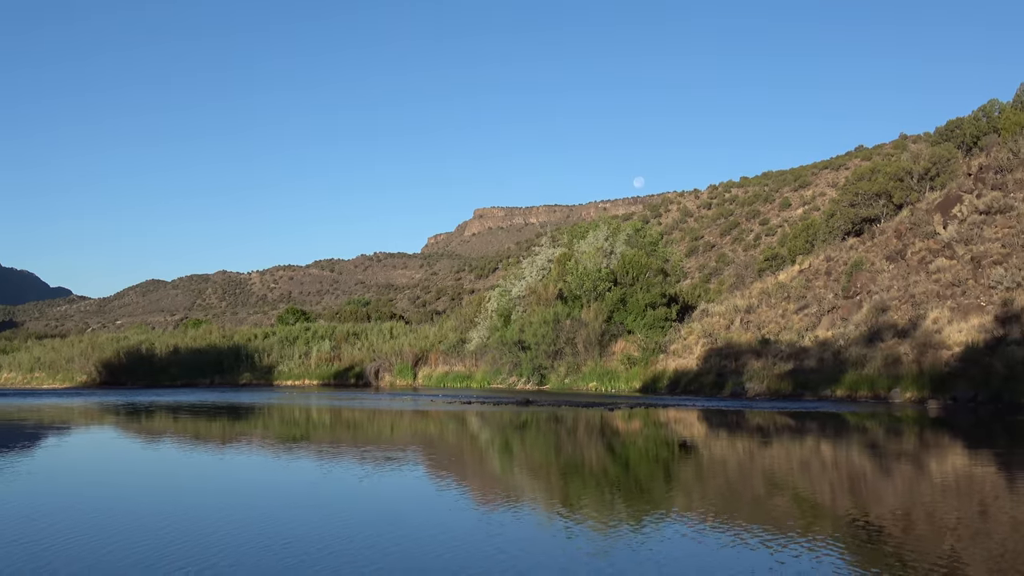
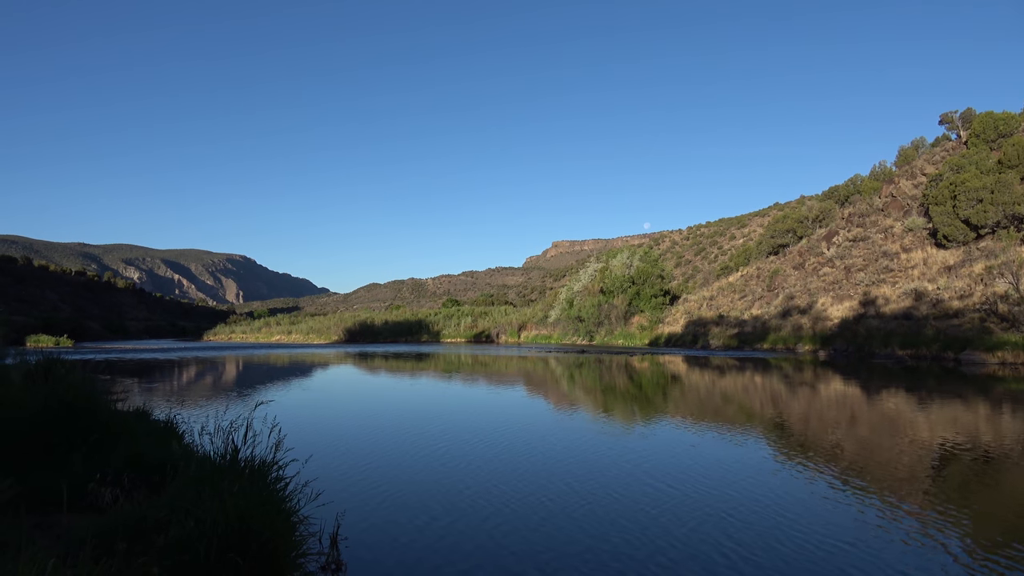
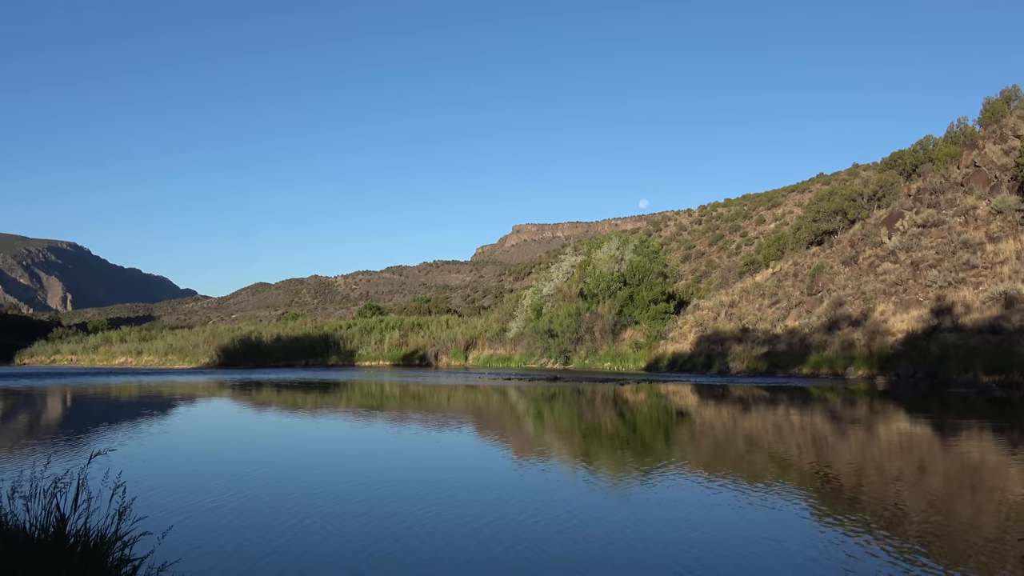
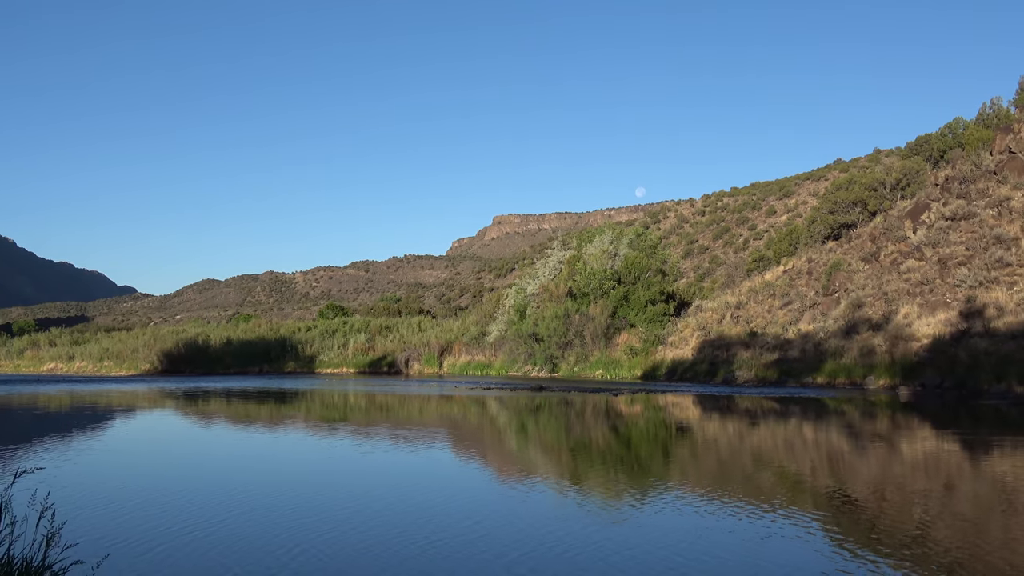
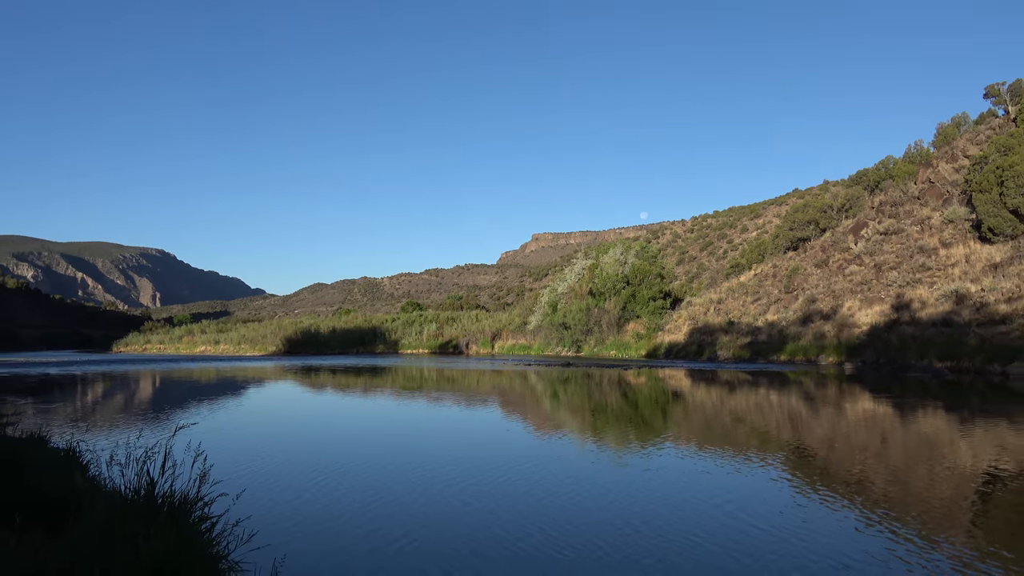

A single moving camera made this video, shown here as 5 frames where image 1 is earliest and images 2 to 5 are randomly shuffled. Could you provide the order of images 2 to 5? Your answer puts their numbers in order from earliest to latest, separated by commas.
4, 3, 5, 2
